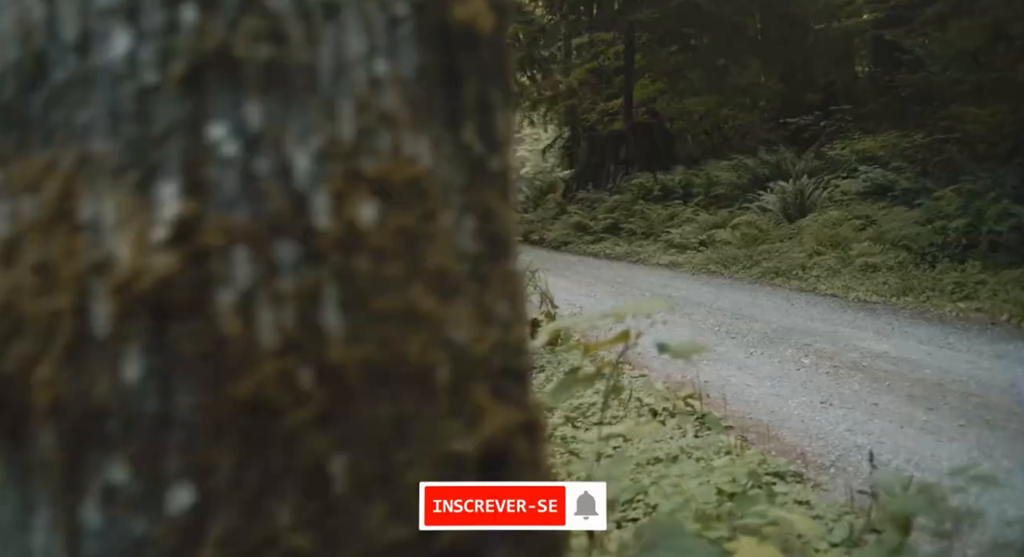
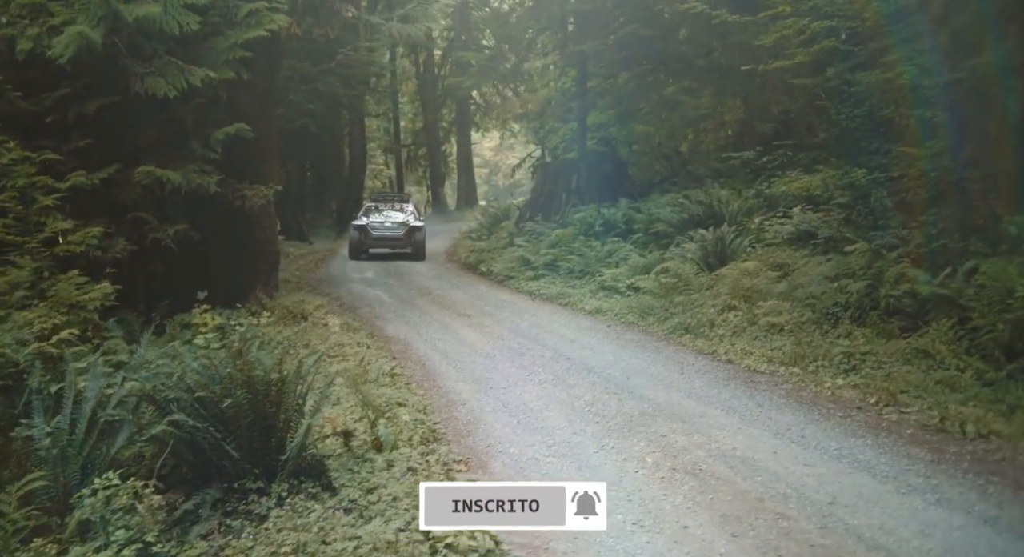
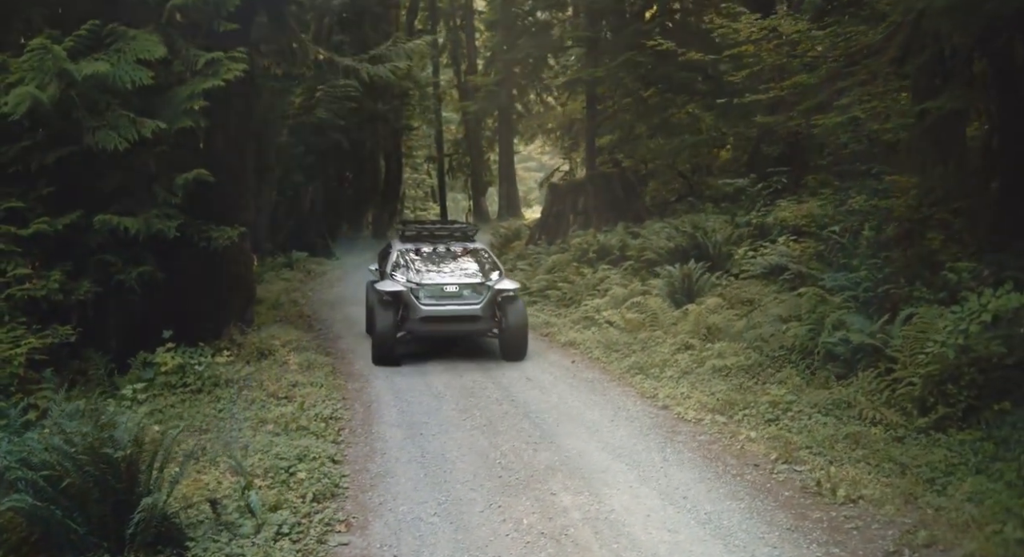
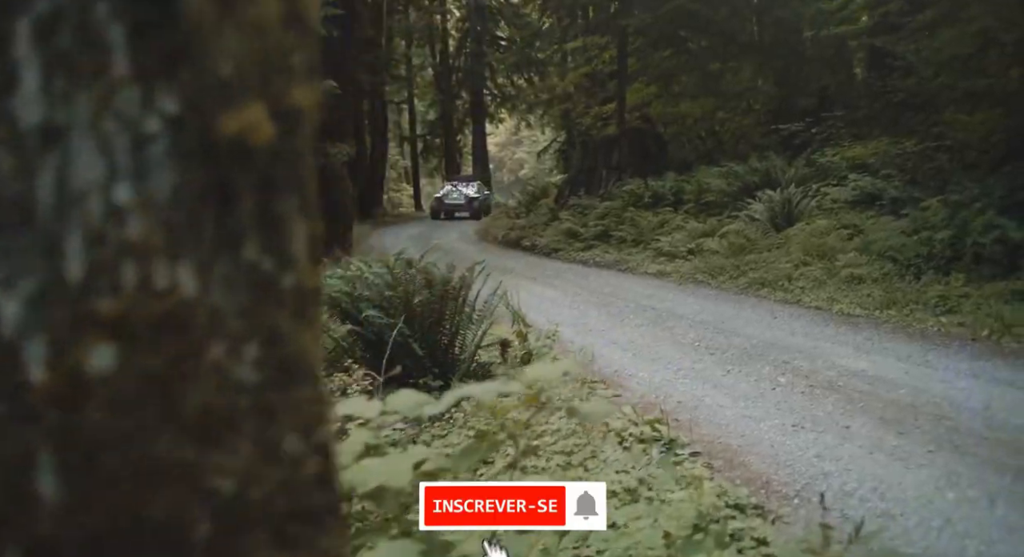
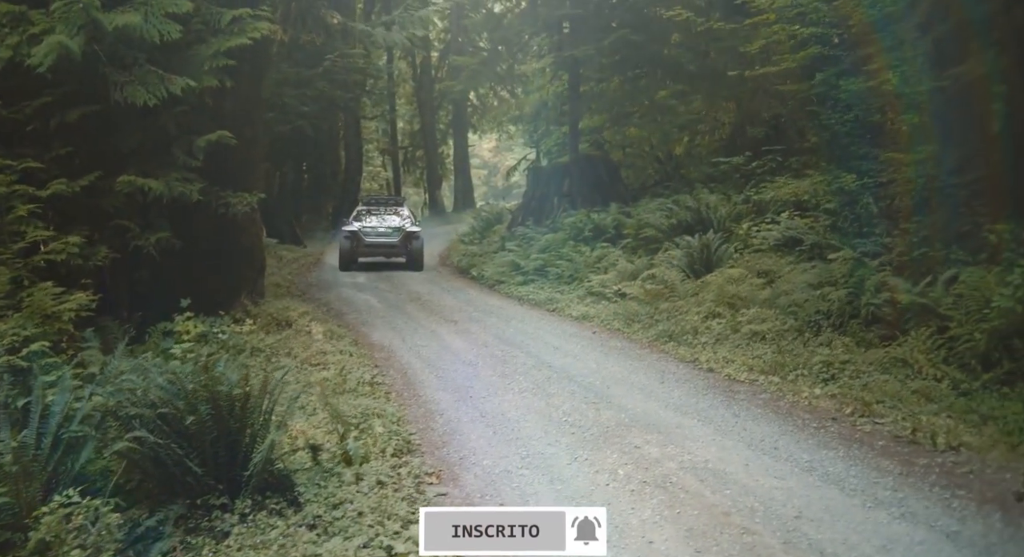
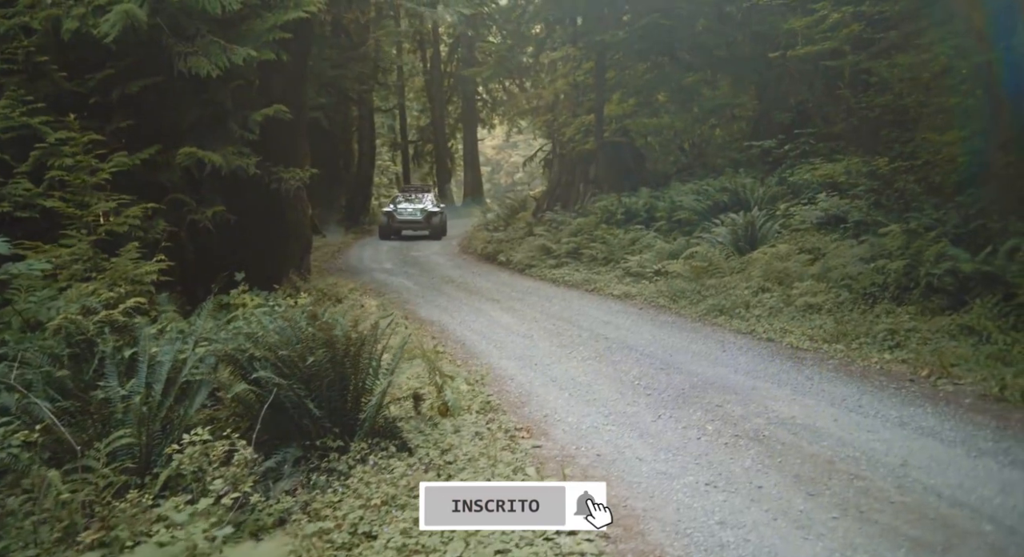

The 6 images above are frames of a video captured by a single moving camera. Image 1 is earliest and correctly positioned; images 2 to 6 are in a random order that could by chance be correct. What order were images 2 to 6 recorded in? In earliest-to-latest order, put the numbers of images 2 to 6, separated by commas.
4, 6, 2, 5, 3
